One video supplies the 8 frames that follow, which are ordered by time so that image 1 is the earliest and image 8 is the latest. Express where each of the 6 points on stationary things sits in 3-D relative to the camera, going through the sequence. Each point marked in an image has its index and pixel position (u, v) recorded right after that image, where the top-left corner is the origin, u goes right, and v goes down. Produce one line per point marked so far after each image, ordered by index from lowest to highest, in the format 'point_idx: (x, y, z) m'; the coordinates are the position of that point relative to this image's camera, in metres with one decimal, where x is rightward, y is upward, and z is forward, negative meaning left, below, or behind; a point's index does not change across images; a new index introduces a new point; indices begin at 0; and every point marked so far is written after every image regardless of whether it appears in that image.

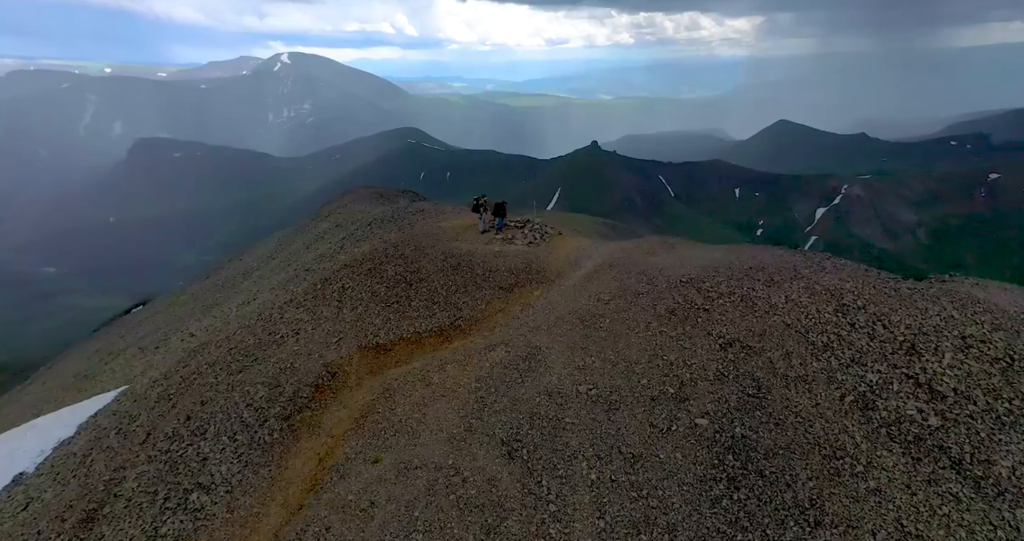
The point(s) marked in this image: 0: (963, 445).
0: (+12.0, -4.6, +11.2) m
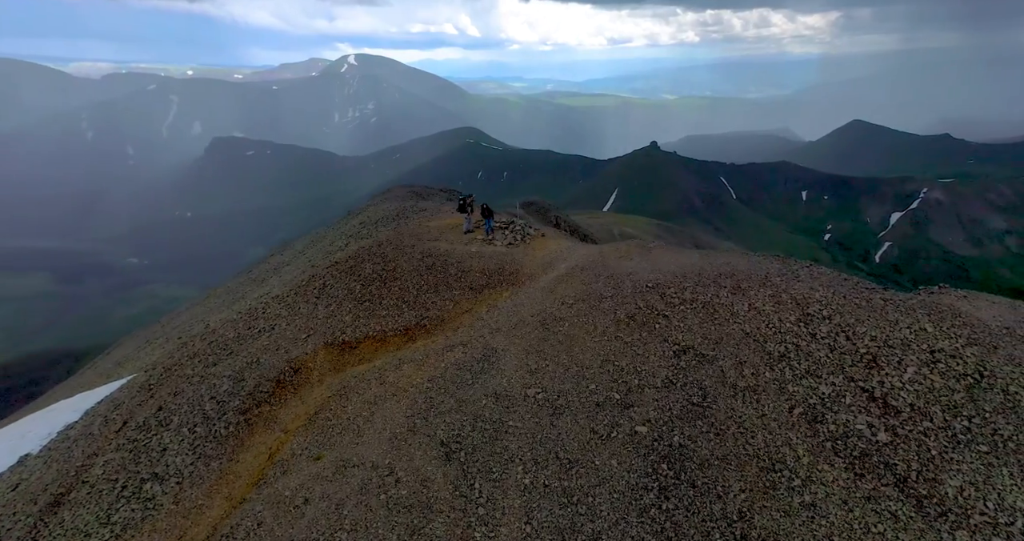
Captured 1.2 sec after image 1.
0: (+10.2, -4.9, +10.8) m
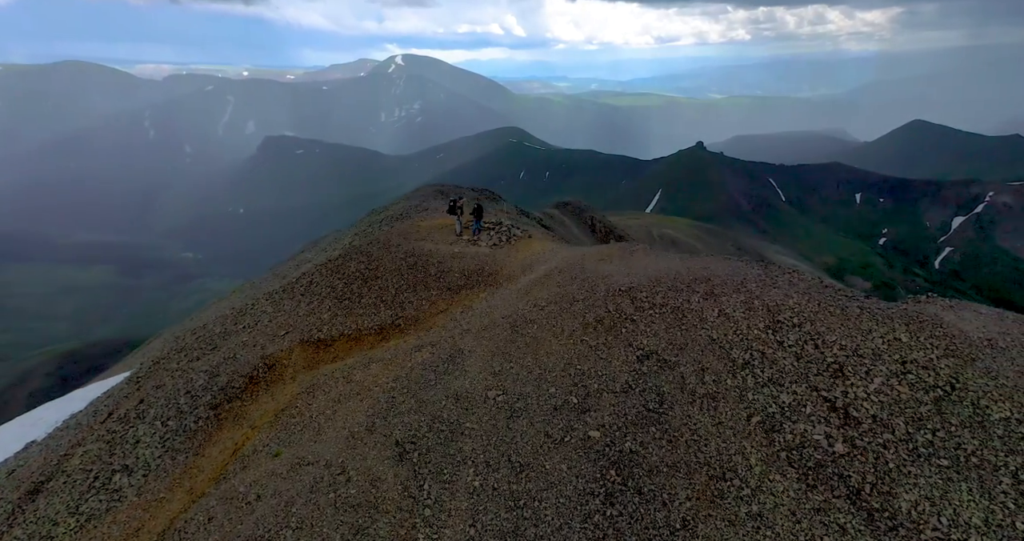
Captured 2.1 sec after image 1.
0: (+8.9, -5.1, +10.6) m
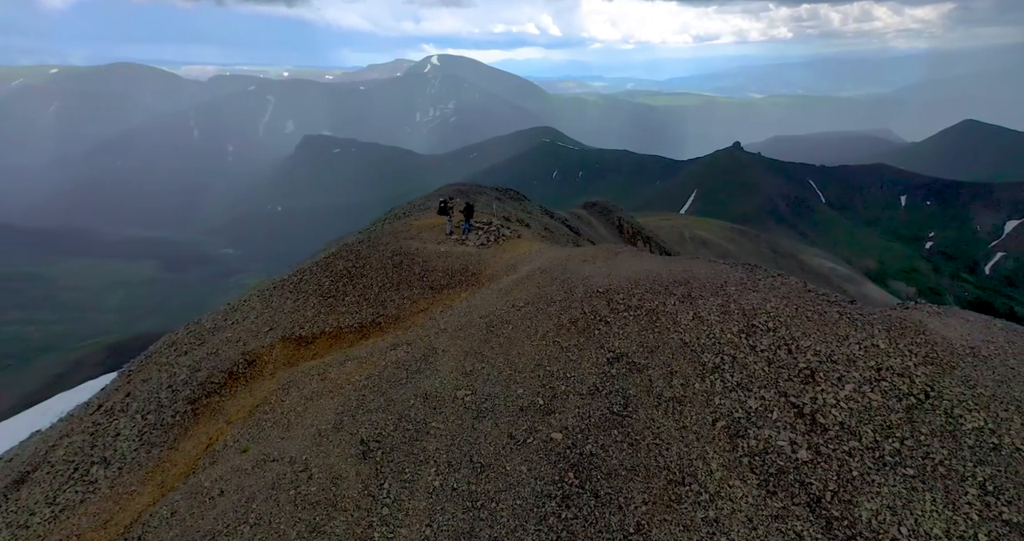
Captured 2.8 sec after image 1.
0: (+7.8, -5.2, +10.5) m
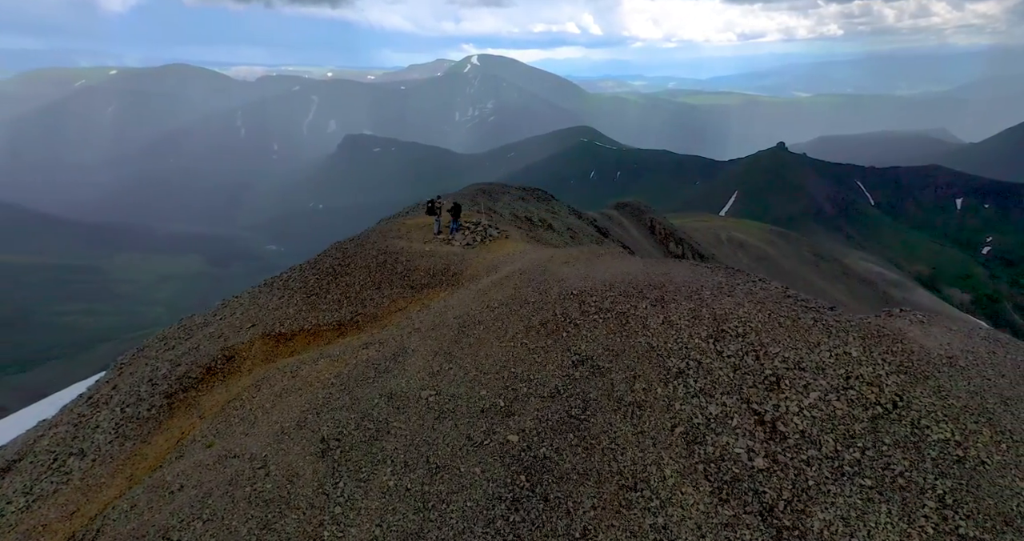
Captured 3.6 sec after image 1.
0: (+6.6, -5.4, +10.3) m
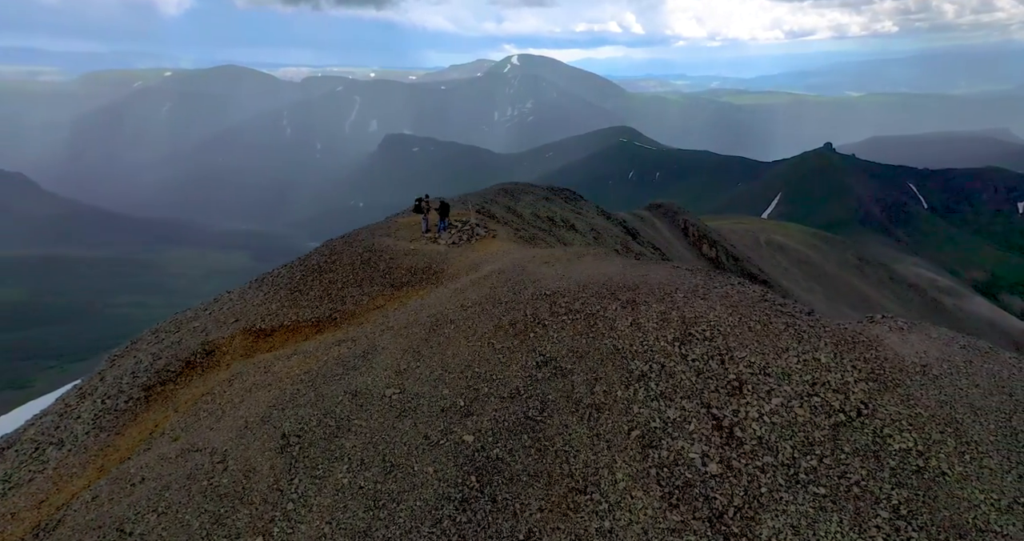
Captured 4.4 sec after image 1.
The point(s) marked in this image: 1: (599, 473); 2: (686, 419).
0: (+5.4, -5.5, +10.3) m
1: (+2.2, -5.2, +10.8) m
2: (+4.9, -4.2, +11.8) m
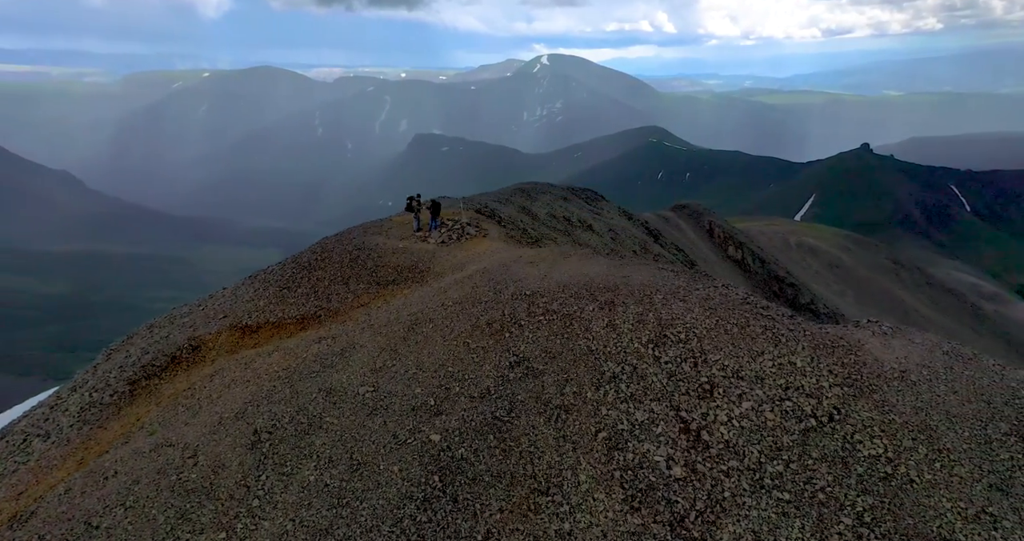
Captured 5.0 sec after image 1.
0: (+4.4, -5.6, +10.2) m
1: (+1.3, -5.2, +10.8) m
2: (+4.0, -4.2, +11.8) m
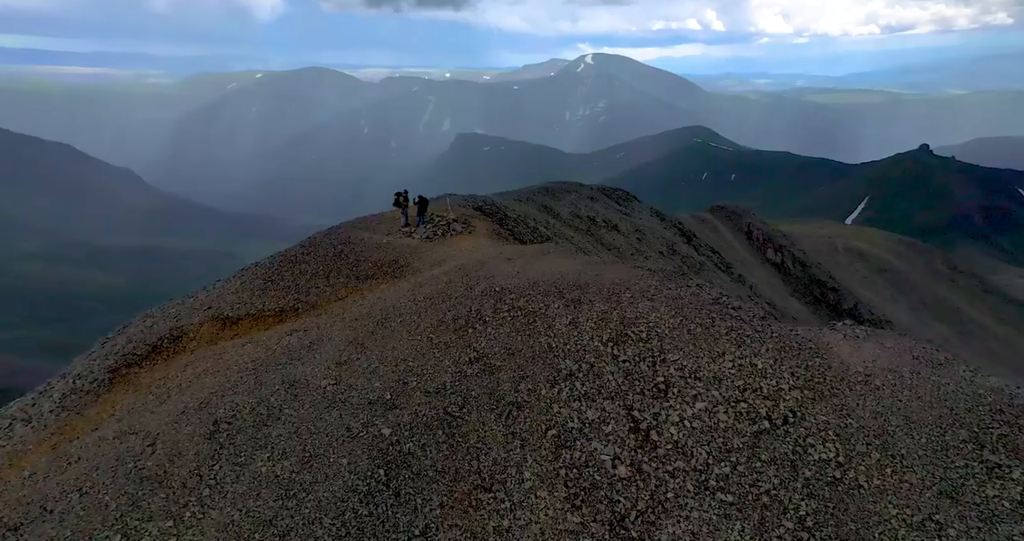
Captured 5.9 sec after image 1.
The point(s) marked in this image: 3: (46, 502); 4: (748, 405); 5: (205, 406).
0: (+3.0, -5.6, +10.2) m
1: (-0.1, -5.1, +10.9) m
2: (+2.6, -4.2, +11.8) m
3: (-12.1, -6.0, +11.1) m
4: (+6.9, -3.9, +12.3) m
5: (-9.7, -4.4, +13.5) m
